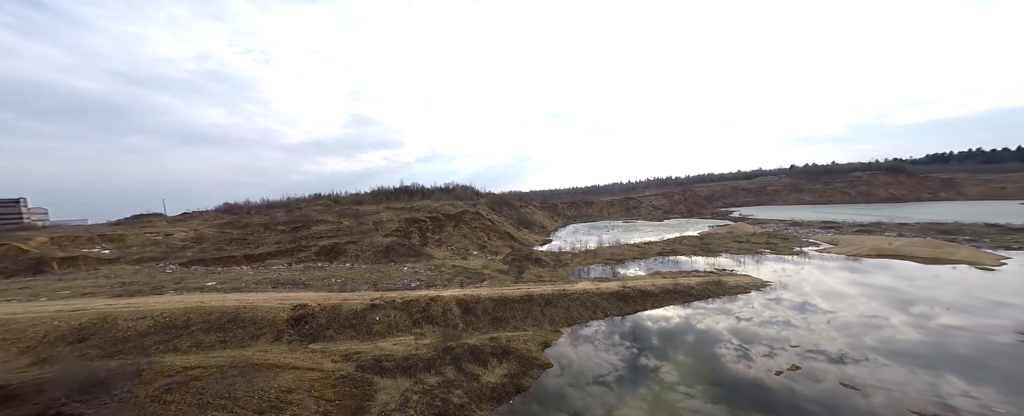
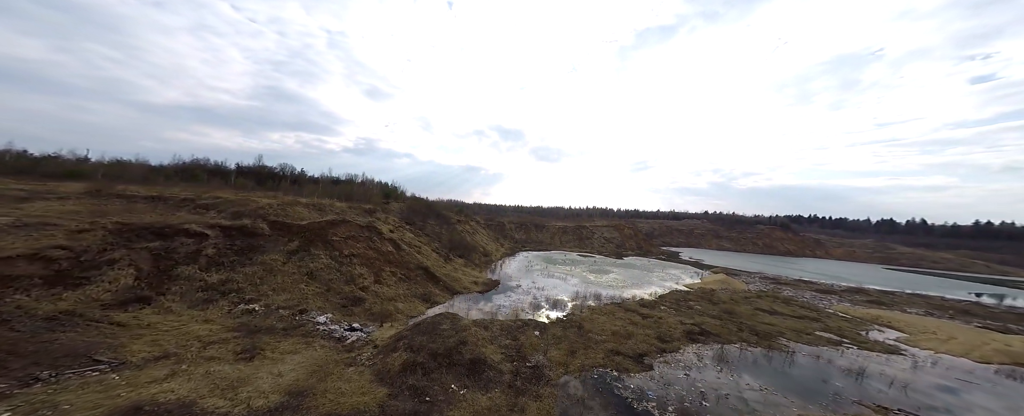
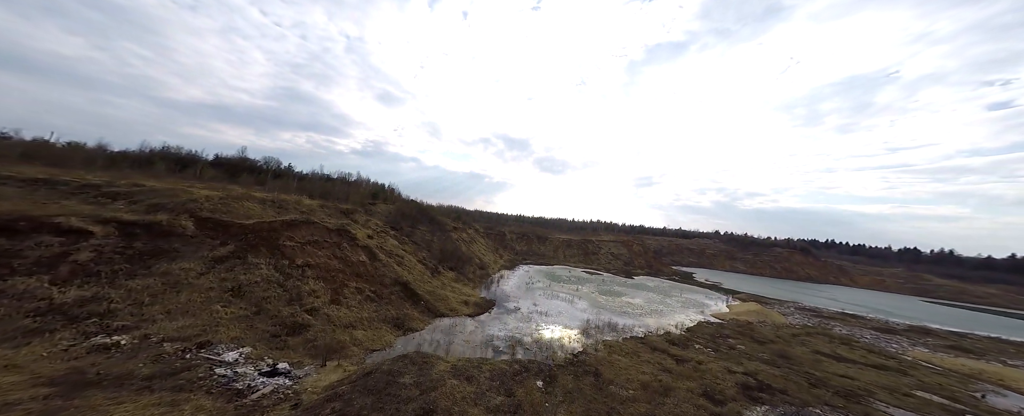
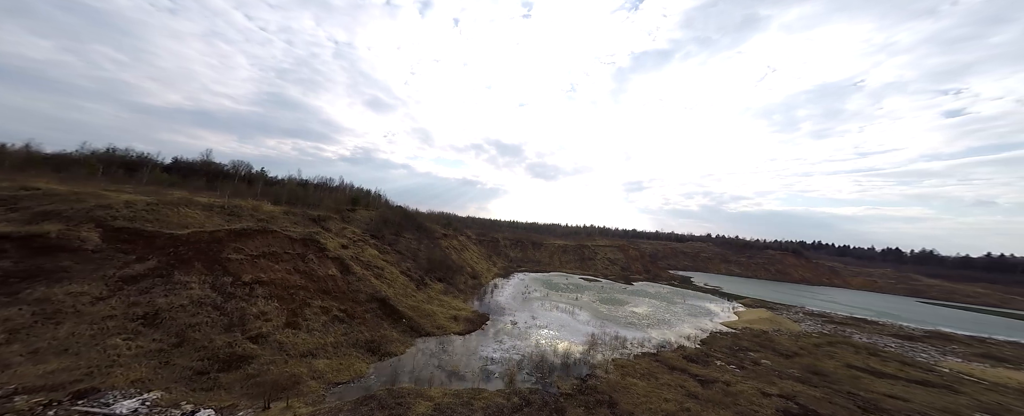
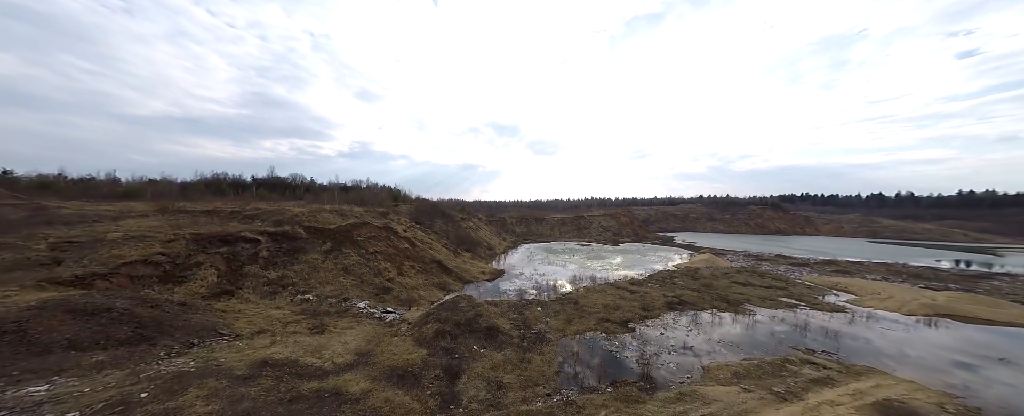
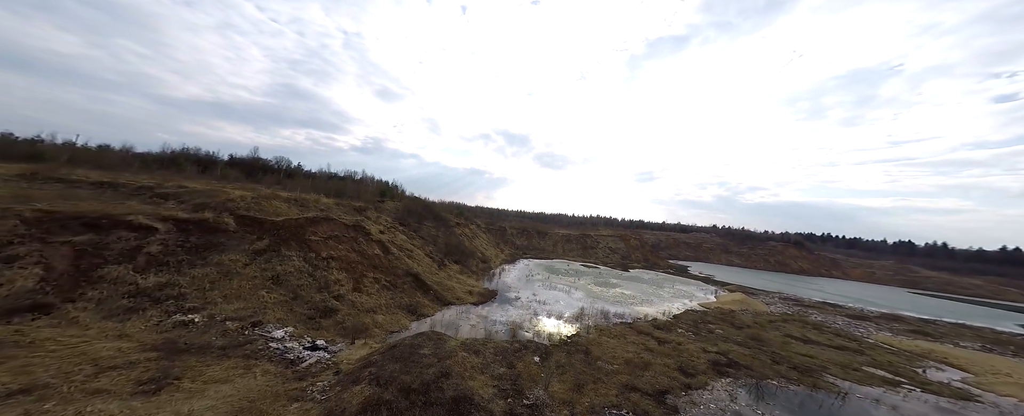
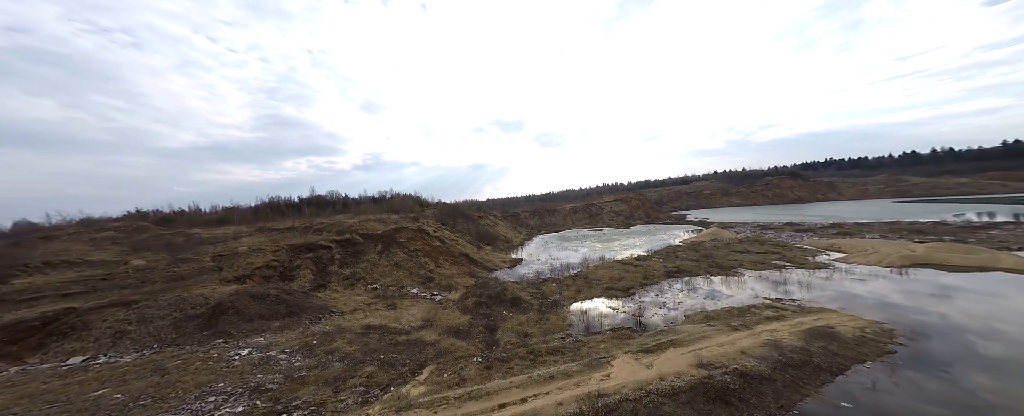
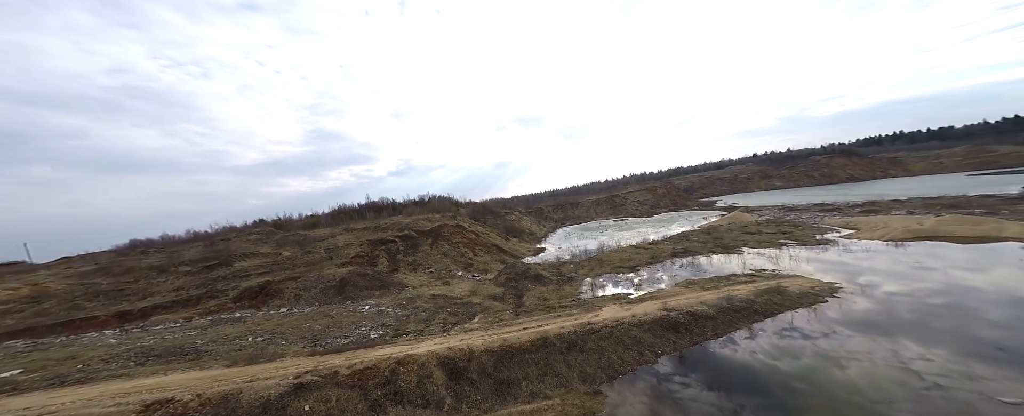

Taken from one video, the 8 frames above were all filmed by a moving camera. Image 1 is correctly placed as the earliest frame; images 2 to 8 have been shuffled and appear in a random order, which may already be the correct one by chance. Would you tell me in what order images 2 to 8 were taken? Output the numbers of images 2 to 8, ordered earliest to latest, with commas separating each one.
8, 7, 5, 2, 6, 3, 4
